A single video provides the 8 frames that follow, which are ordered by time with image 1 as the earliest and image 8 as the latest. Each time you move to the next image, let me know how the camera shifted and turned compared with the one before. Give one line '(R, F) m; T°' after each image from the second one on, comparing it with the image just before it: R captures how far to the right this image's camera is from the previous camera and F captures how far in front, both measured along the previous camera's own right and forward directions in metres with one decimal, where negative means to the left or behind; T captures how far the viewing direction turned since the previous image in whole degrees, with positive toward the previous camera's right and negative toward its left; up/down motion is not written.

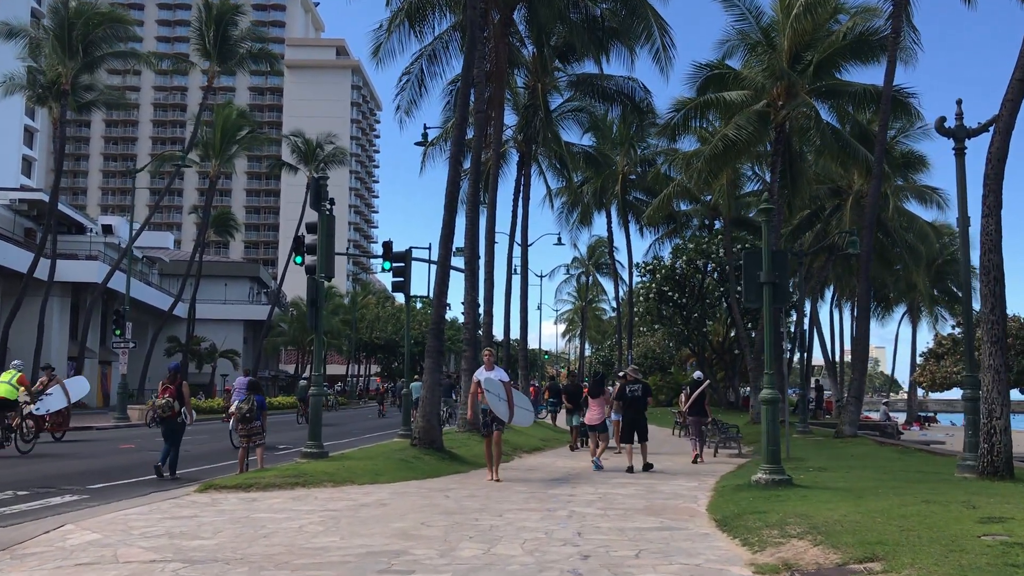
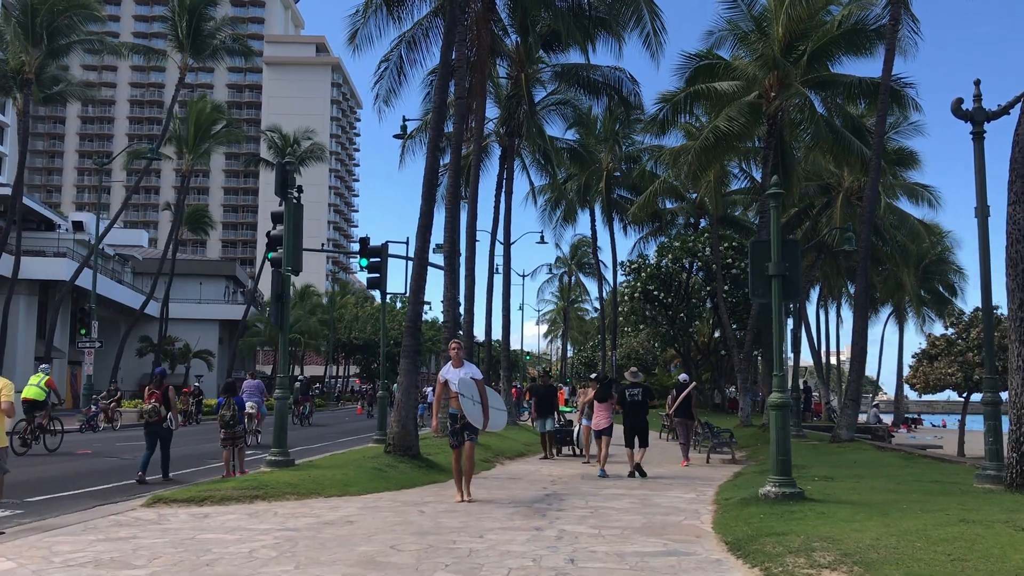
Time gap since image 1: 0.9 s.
(0.0, +1.0) m; +1°
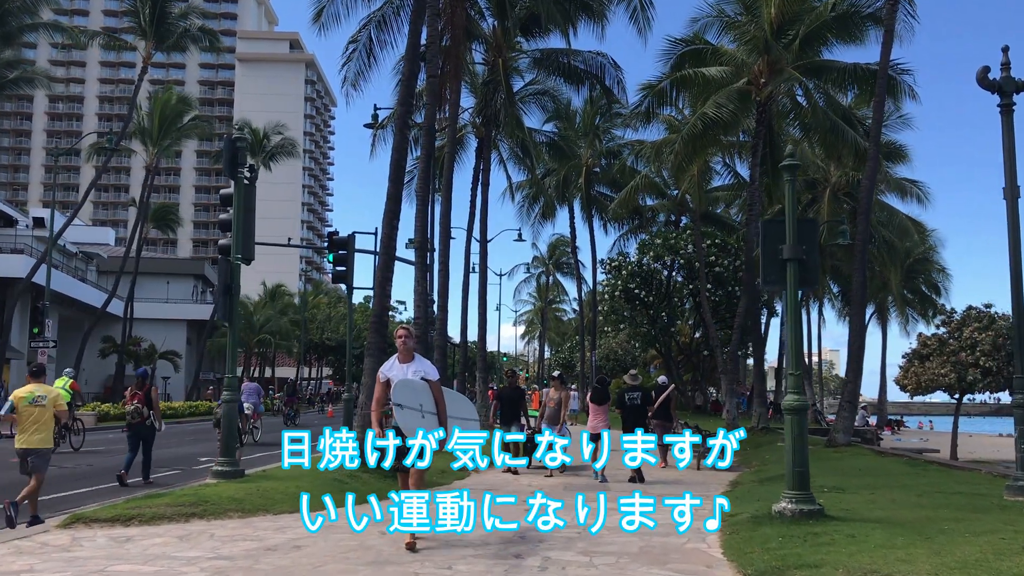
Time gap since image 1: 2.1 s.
(0.0, +1.2) m; +2°
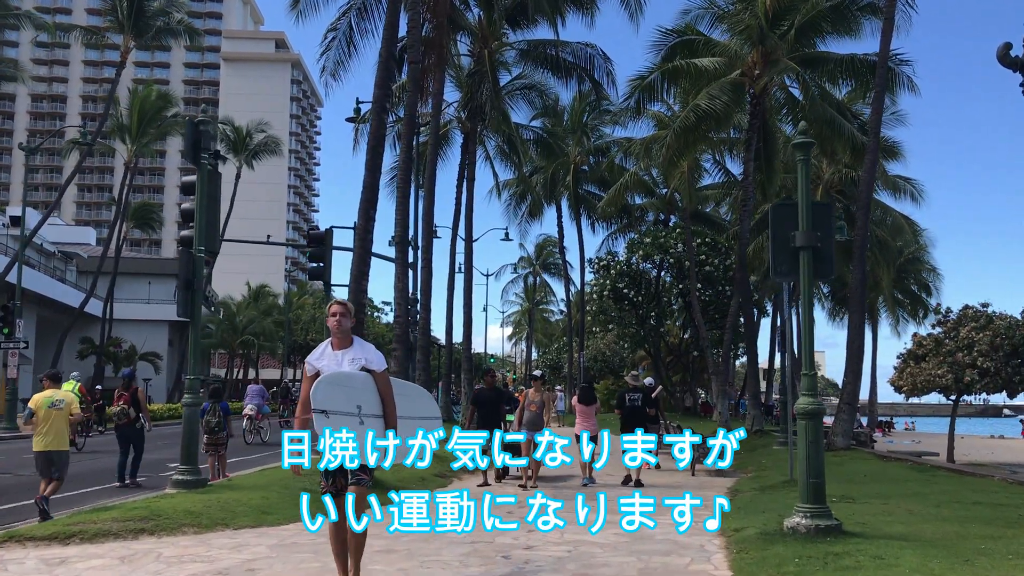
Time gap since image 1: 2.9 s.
(0.0, +0.8) m; +1°
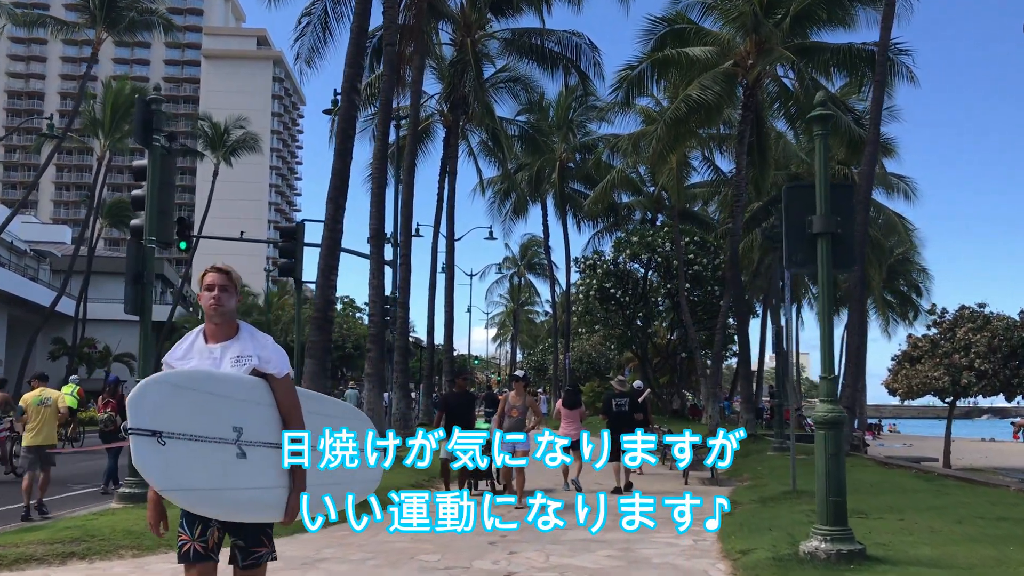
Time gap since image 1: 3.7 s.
(0.0, +0.9) m; +1°
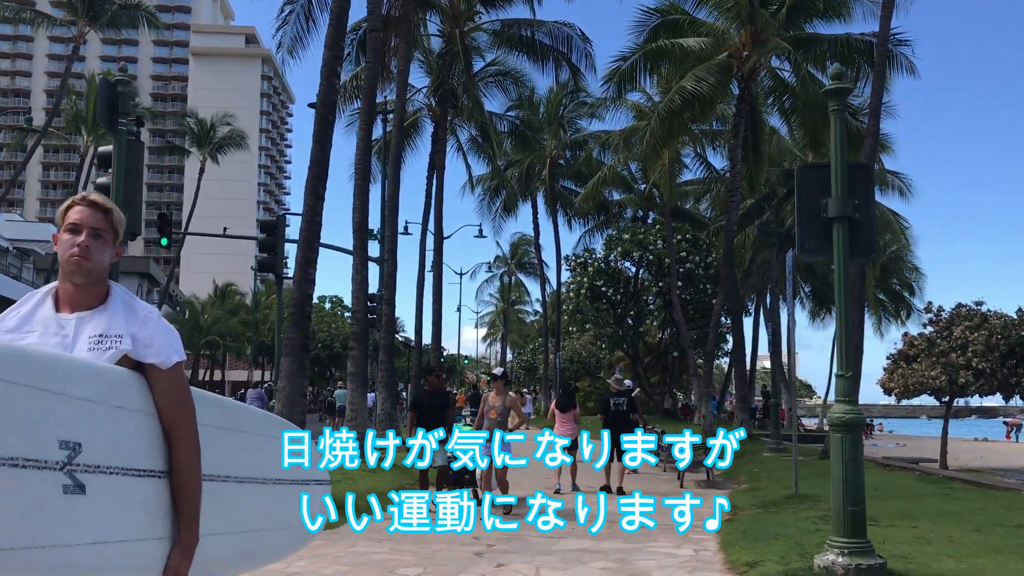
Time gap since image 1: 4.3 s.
(0.0, +0.5) m; +1°
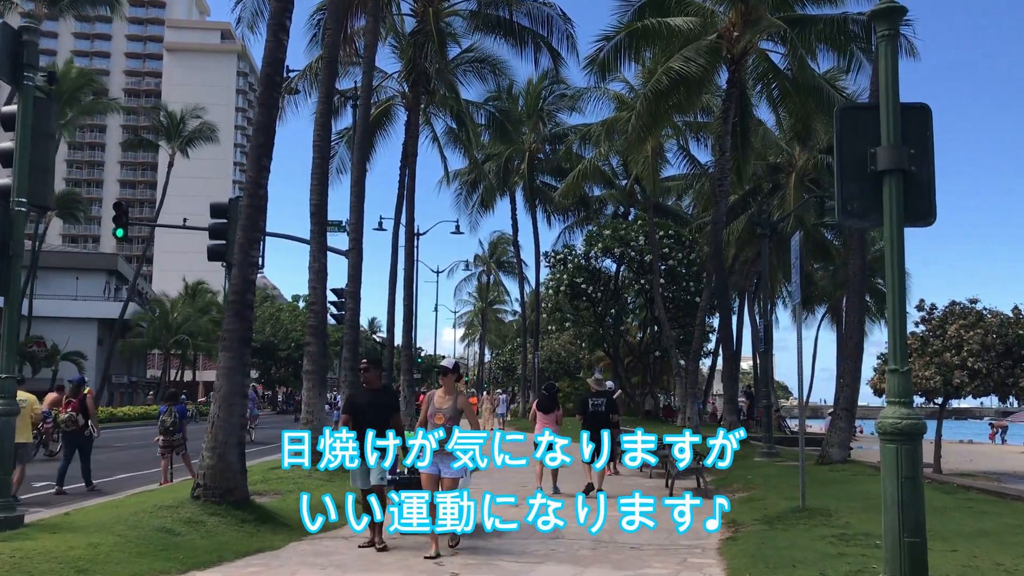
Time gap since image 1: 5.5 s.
(+0.1, +1.2) m; +1°
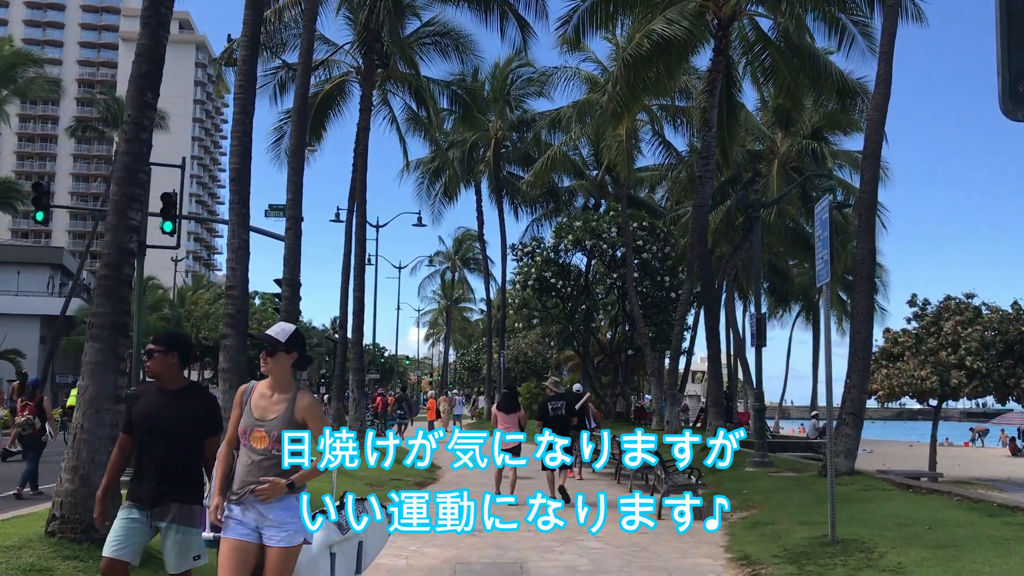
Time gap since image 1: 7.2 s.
(+0.1, +1.9) m; +2°
